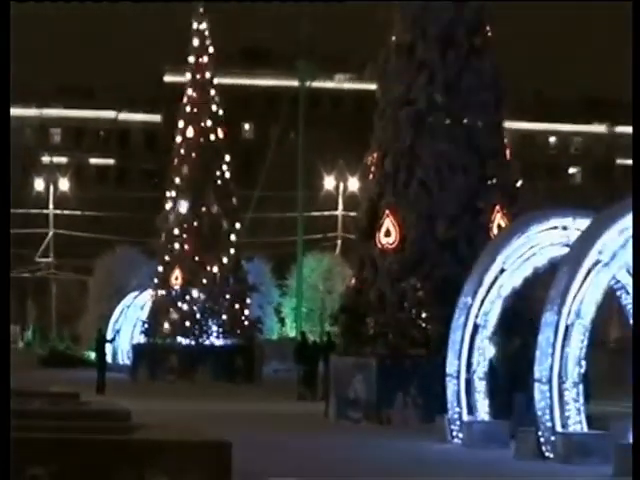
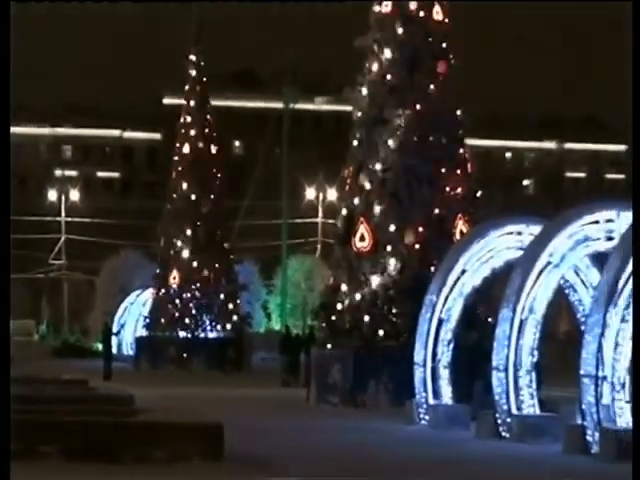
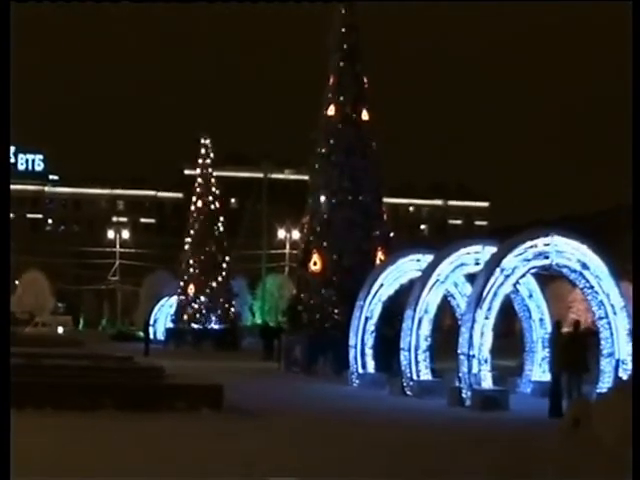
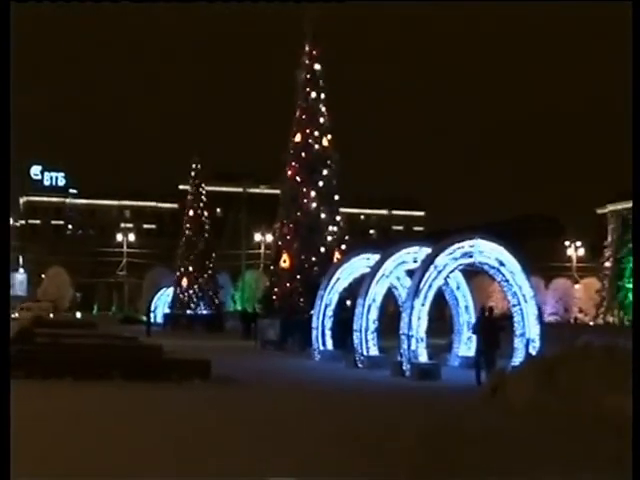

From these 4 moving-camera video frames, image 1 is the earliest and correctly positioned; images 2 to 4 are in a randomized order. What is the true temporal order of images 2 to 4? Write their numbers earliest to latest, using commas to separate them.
2, 3, 4
